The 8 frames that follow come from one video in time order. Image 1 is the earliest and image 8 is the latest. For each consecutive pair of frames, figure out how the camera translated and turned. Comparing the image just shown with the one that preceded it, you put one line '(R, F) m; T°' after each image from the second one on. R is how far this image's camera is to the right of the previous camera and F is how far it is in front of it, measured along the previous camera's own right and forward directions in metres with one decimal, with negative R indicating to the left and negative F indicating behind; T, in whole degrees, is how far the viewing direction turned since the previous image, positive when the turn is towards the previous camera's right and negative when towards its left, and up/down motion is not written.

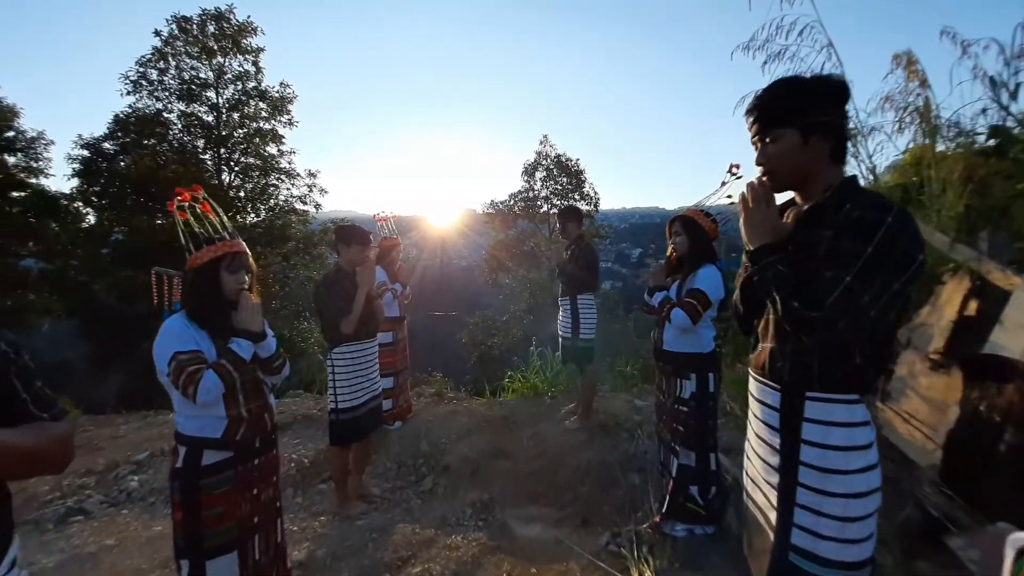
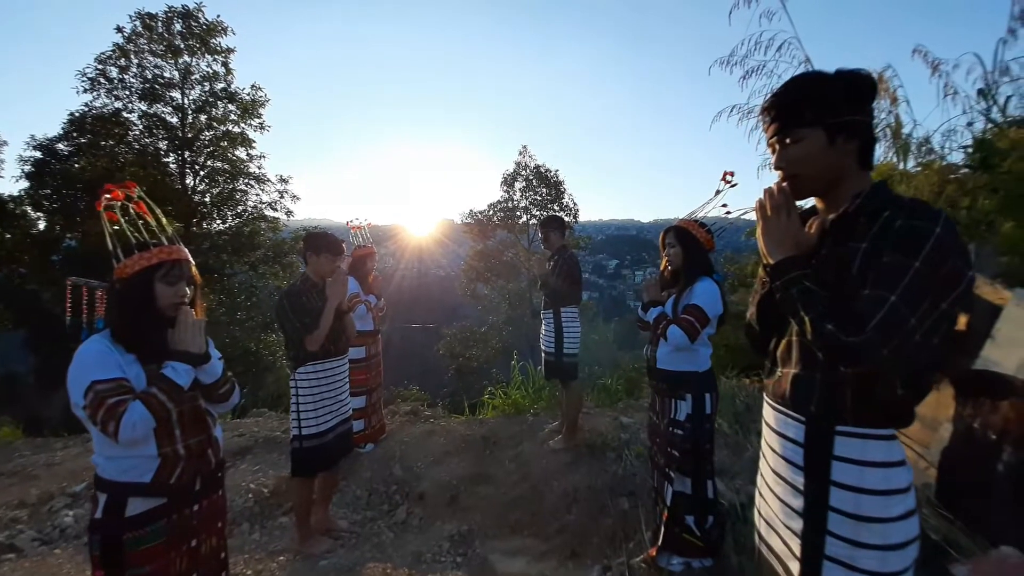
(0.0, +0.3) m; +3°
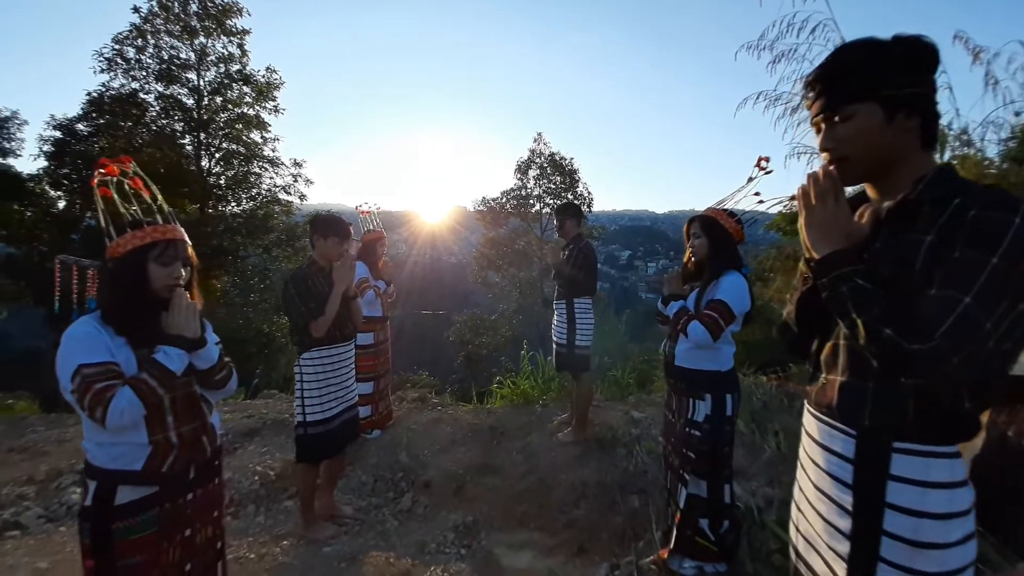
(0.0, +0.1) m; -2°
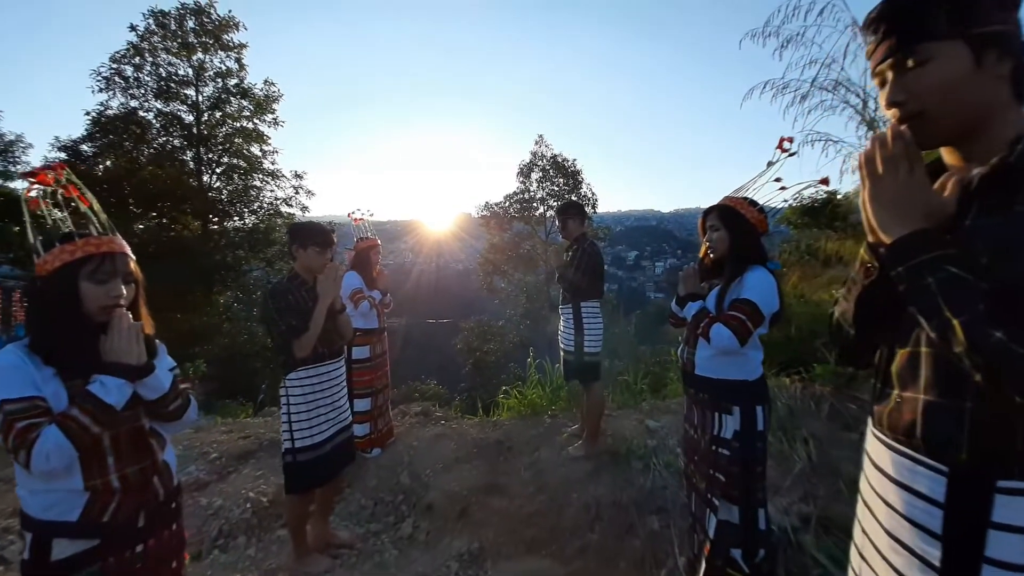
(+0.1, +0.3) m; -1°
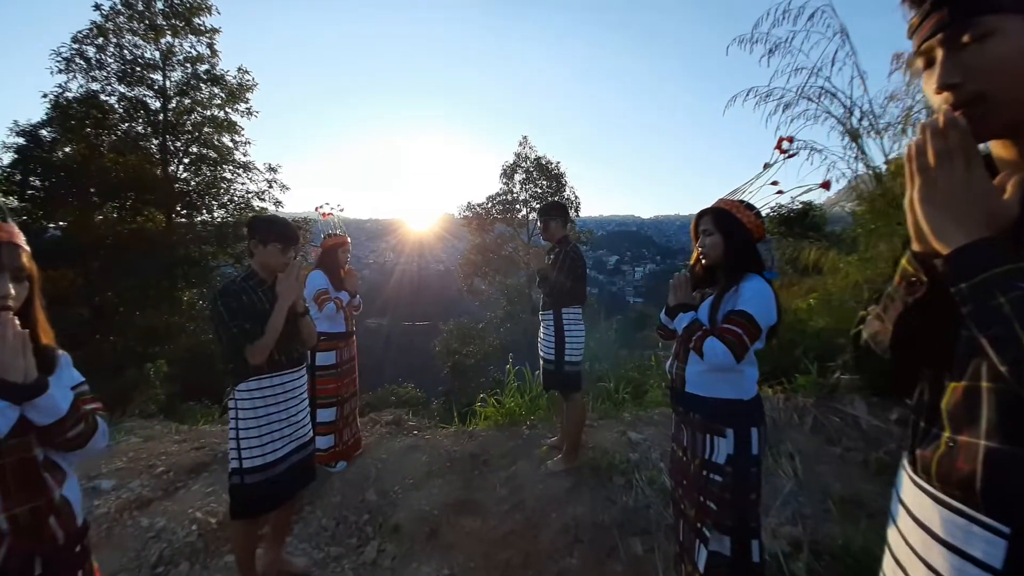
(0.0, +0.3) m; +3°
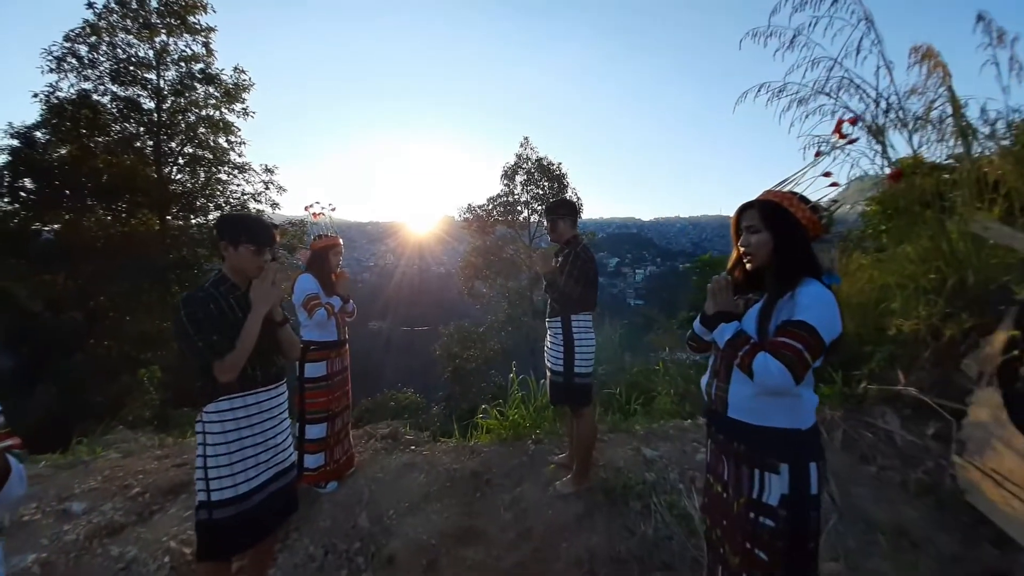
(0.0, +0.3) m; 0°
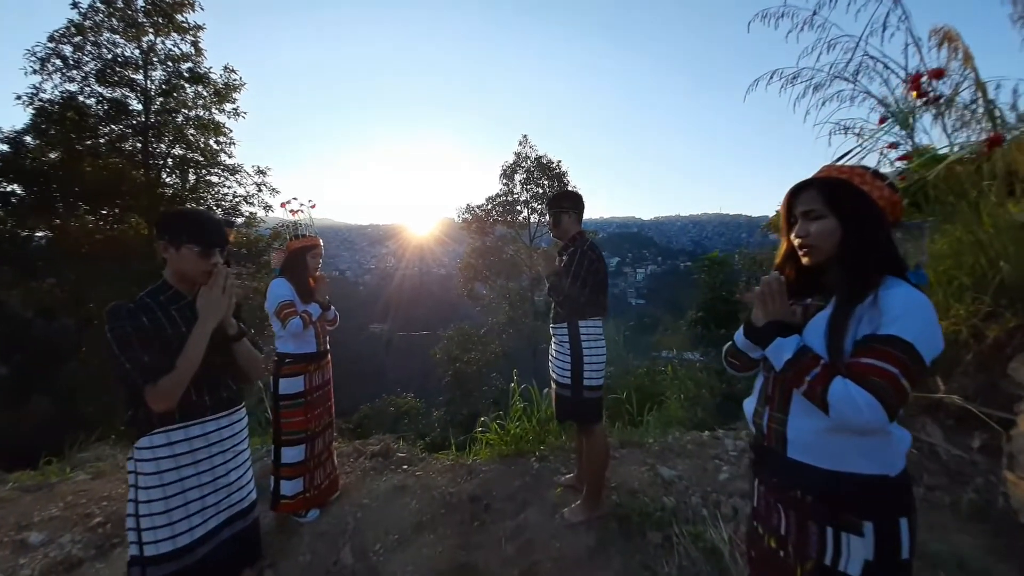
(0.0, +0.4) m; 0°
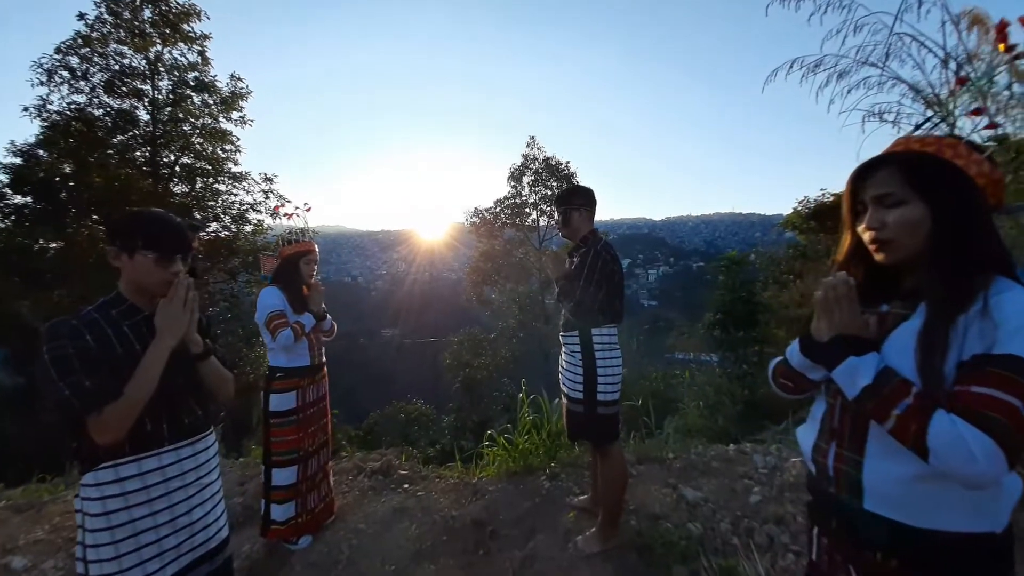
(0.0, +0.3) m; -1°
